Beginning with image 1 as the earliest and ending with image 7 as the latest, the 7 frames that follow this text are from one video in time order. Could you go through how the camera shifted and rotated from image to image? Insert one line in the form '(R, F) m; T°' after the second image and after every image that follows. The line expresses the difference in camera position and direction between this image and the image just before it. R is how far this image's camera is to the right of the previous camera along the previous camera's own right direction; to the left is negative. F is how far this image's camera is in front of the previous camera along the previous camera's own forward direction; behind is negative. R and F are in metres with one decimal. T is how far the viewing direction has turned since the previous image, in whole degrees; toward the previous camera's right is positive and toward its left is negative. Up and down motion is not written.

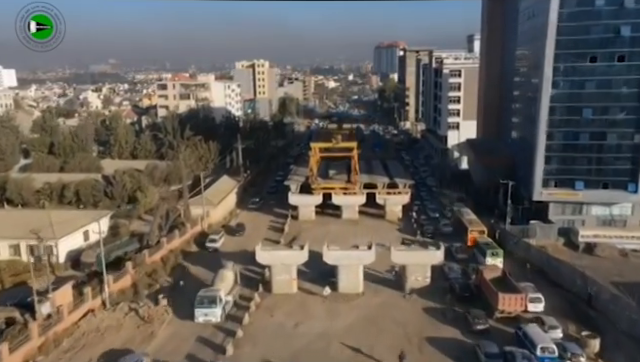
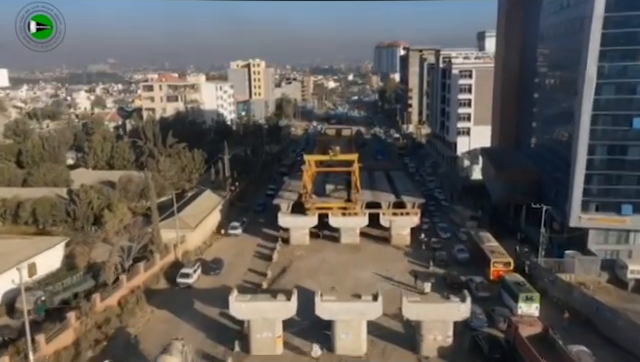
(+0.2, +3.0) m; 0°
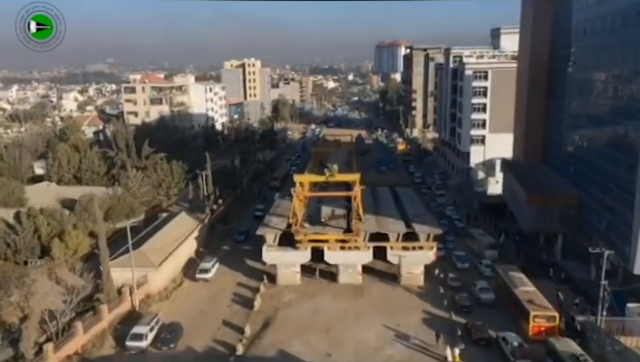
(+0.2, +3.4) m; 0°
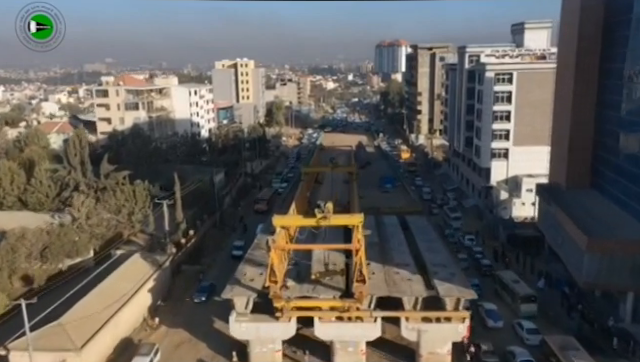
(+0.2, +4.1) m; 0°
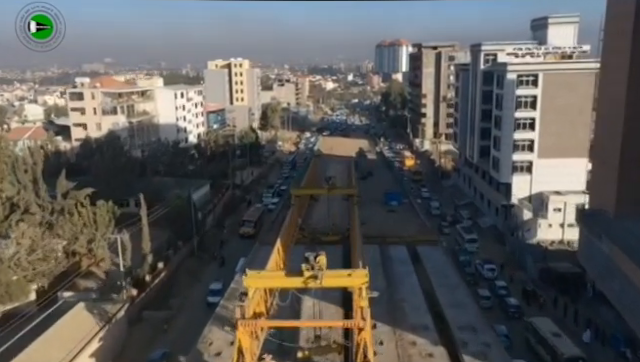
(+0.2, +3.1) m; 0°
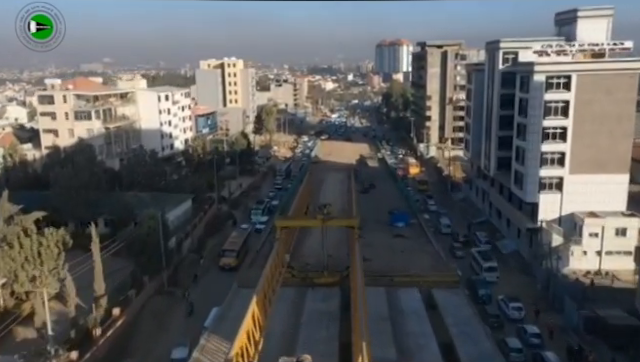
(+0.2, +3.0) m; 0°
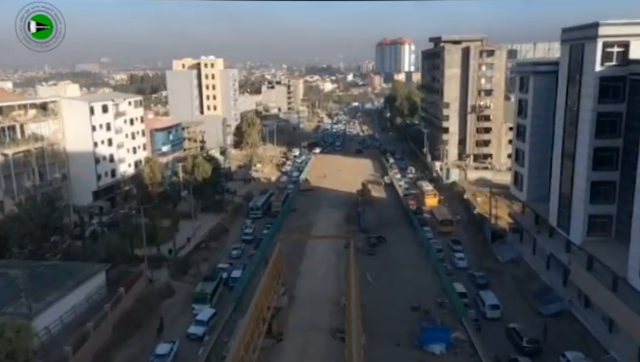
(+0.5, +8.3) m; 0°
